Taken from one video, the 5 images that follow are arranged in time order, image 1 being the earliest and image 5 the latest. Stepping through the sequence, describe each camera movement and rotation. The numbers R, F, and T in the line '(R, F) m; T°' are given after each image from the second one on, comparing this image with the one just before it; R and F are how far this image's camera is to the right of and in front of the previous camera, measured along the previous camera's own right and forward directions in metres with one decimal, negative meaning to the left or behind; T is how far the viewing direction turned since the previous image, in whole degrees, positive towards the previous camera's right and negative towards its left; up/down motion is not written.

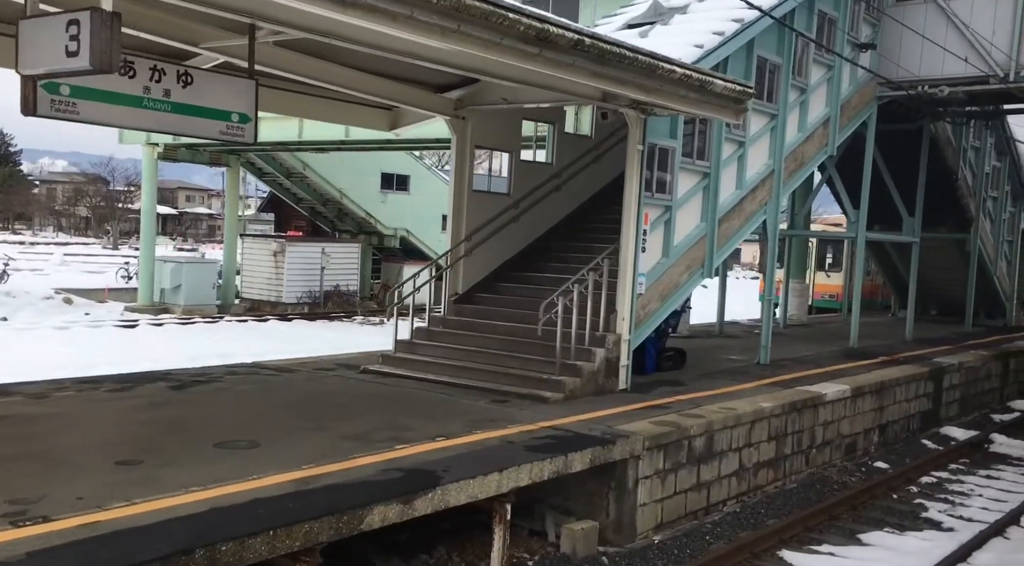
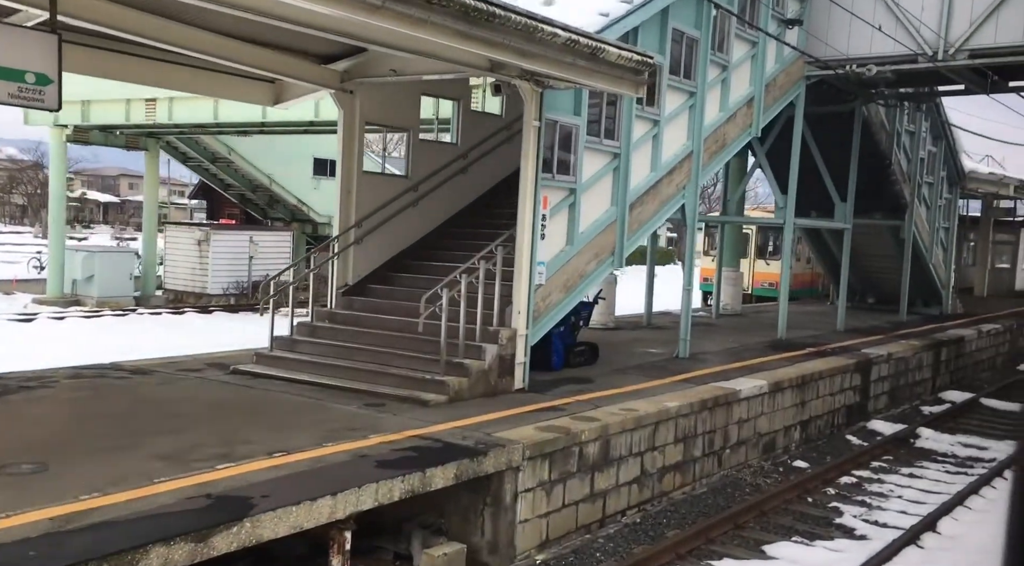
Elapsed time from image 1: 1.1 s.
(+0.7, +1.0) m; +3°
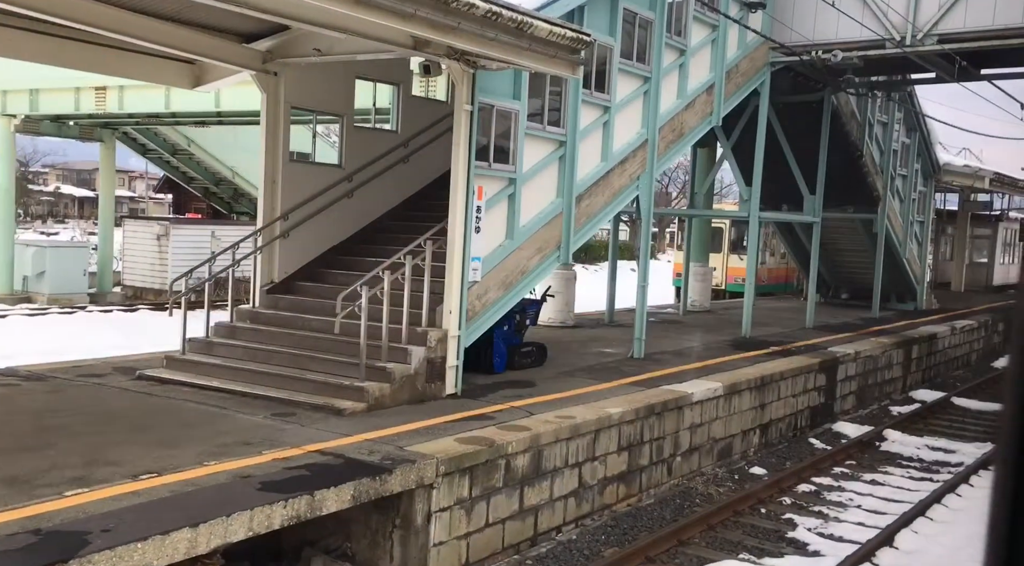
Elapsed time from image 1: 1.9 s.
(+0.5, +0.8) m; +1°
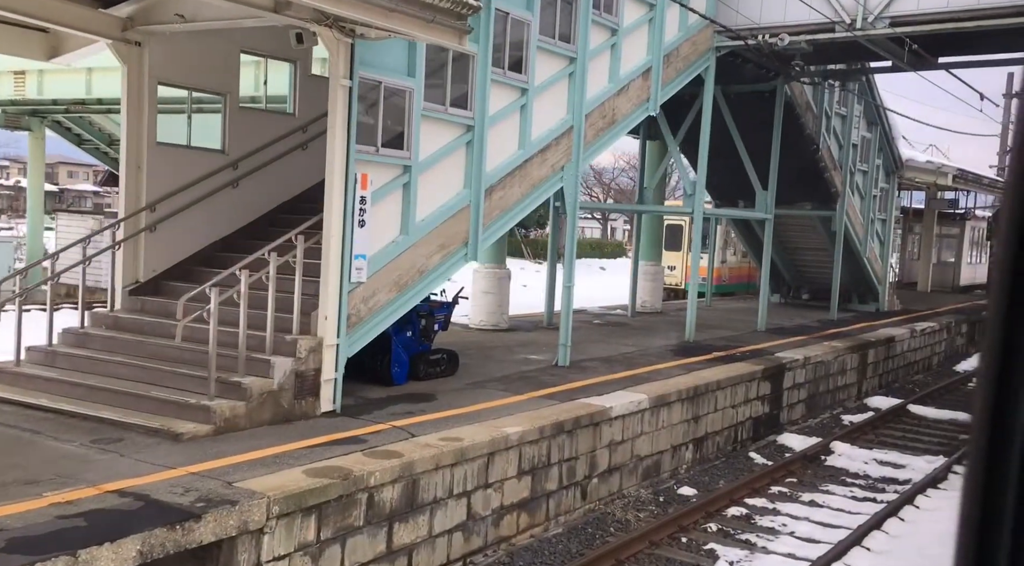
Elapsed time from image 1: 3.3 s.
(+0.7, +1.2) m; +1°
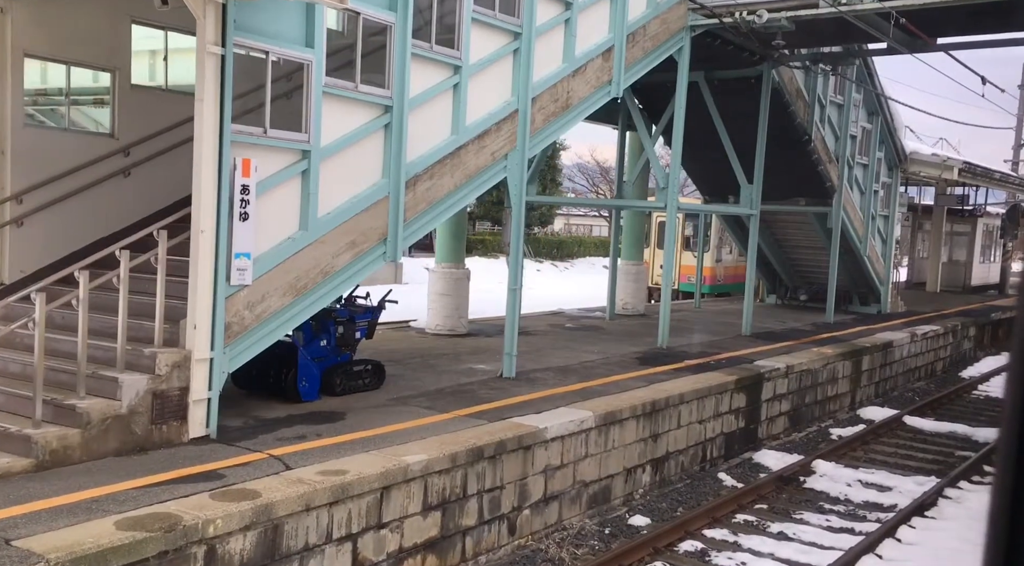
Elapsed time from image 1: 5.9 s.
(+0.8, +1.3) m; -1°
